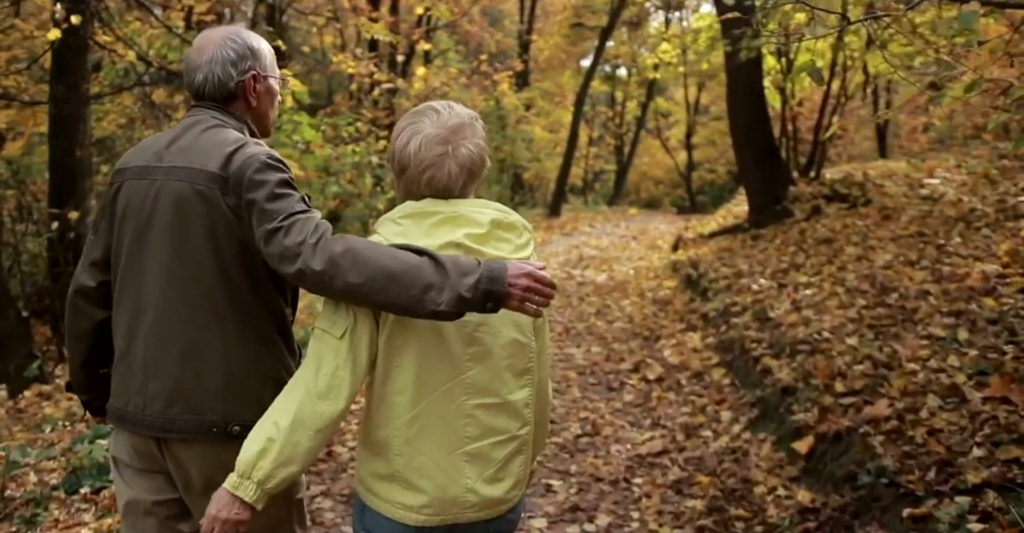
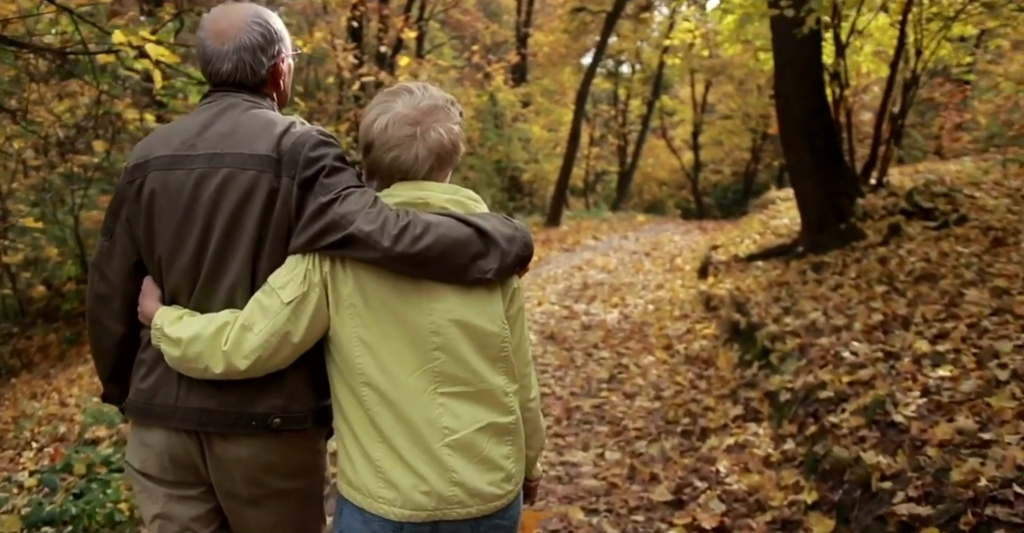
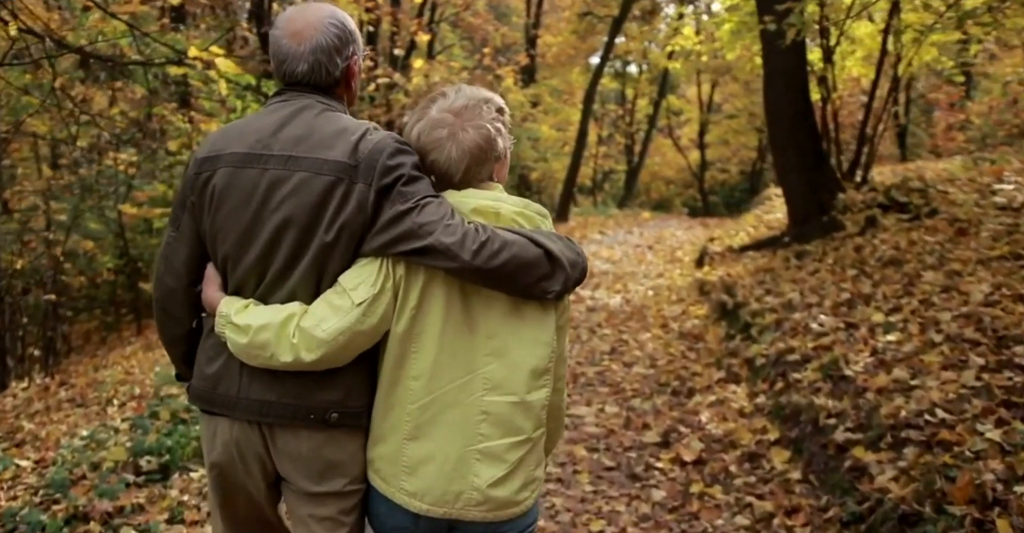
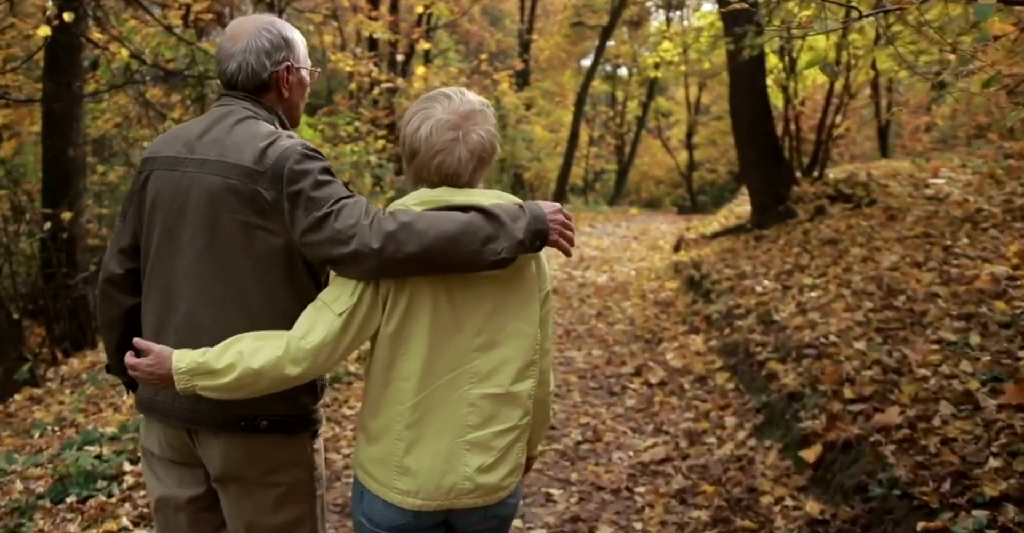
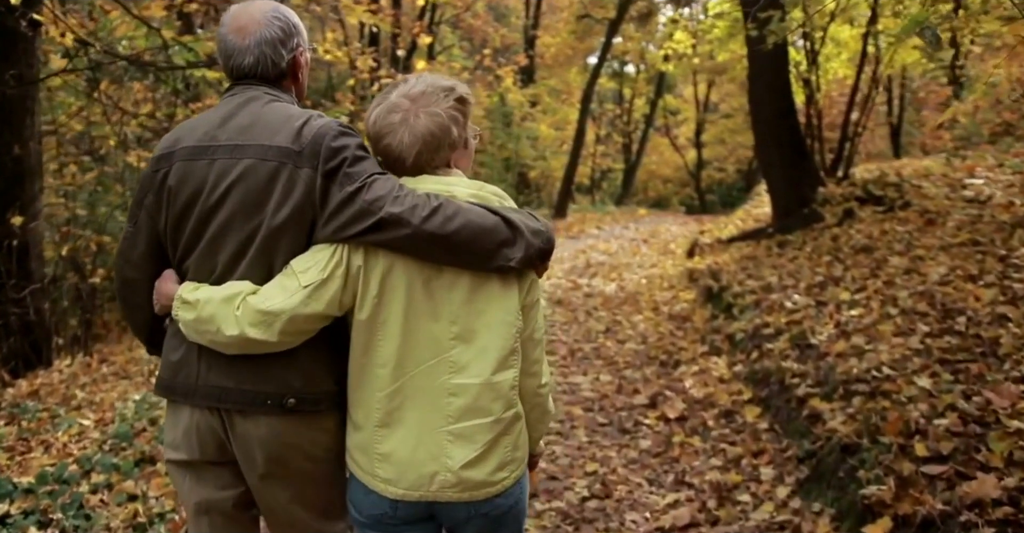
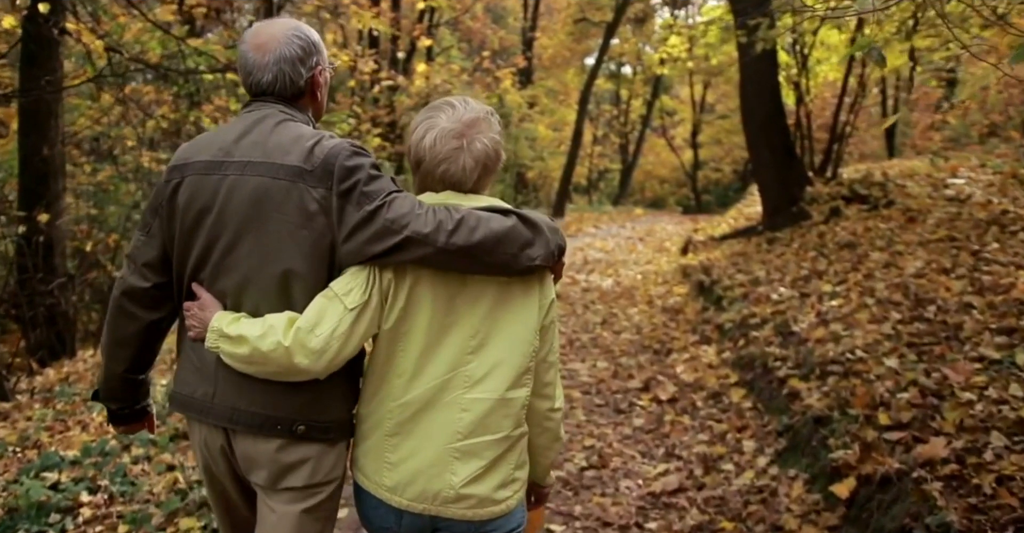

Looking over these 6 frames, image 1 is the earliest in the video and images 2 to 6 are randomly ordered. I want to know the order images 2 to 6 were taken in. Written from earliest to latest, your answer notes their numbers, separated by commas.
4, 6, 5, 3, 2
